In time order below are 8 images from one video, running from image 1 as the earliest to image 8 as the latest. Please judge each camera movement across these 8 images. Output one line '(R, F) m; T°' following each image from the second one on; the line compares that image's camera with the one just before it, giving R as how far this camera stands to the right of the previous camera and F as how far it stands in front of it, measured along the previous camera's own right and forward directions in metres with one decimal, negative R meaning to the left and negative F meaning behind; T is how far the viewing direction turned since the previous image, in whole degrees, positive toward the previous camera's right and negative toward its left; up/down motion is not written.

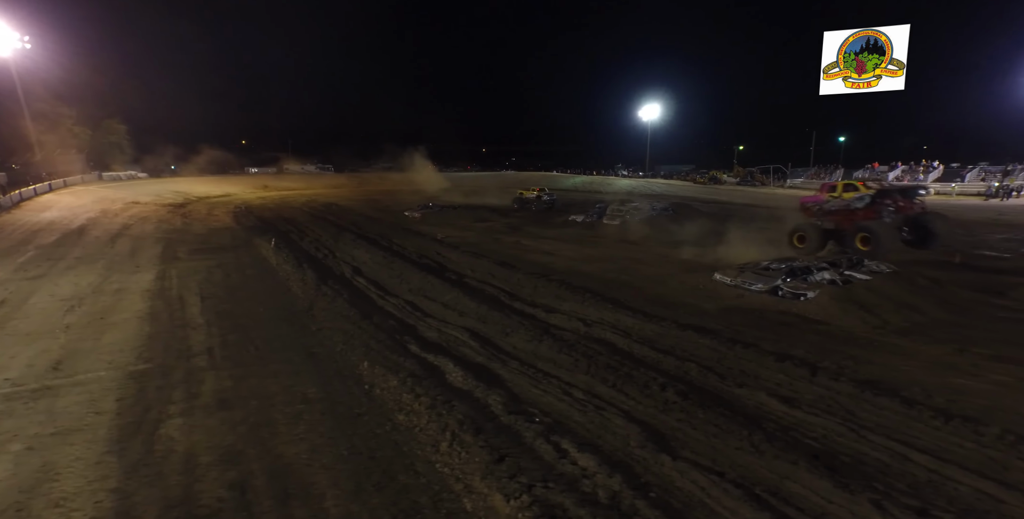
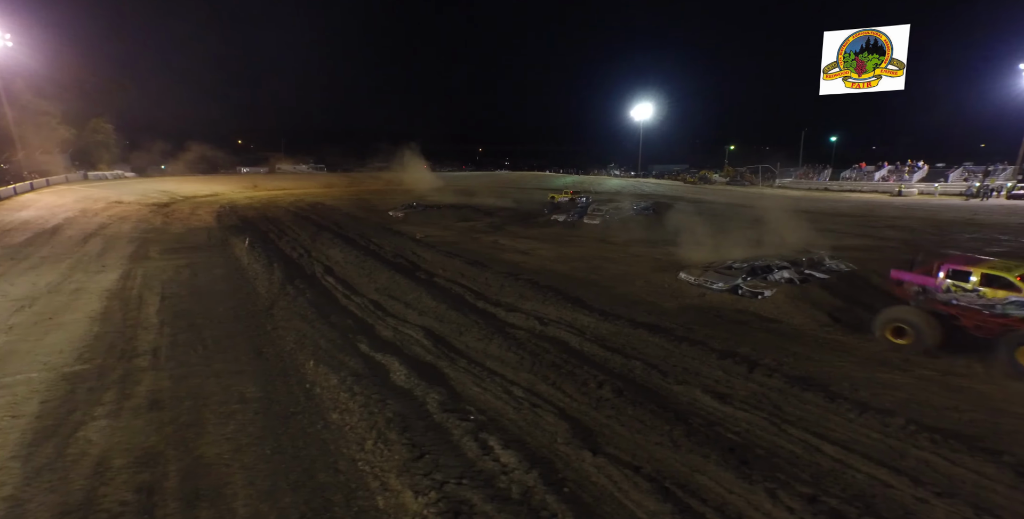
(+0.5, 0.0) m; +2°
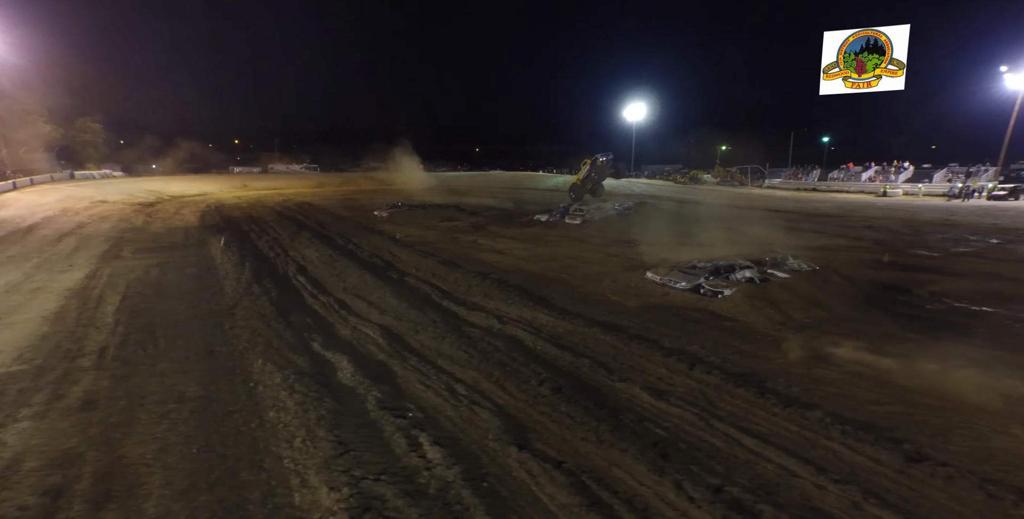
(+0.5, -0.1) m; +2°
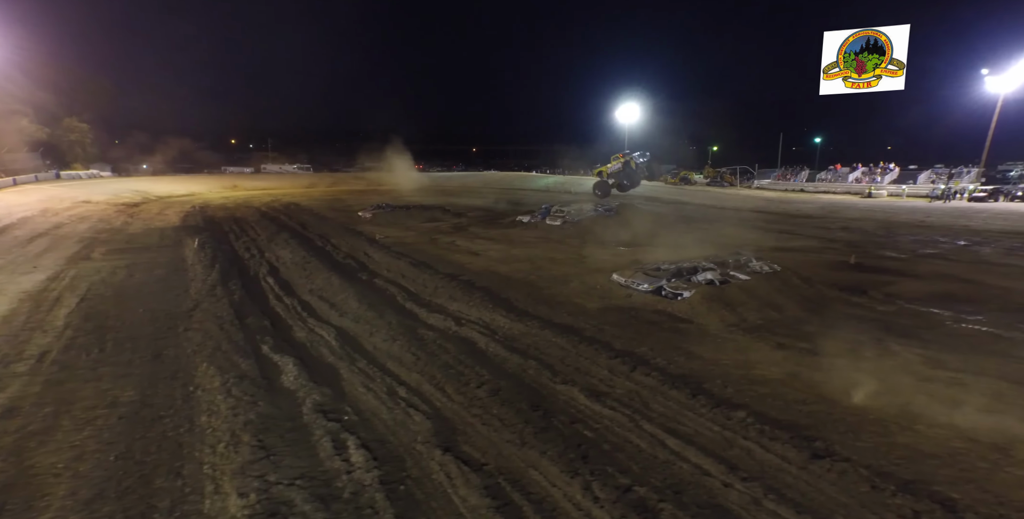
(+0.5, 0.0) m; +2°
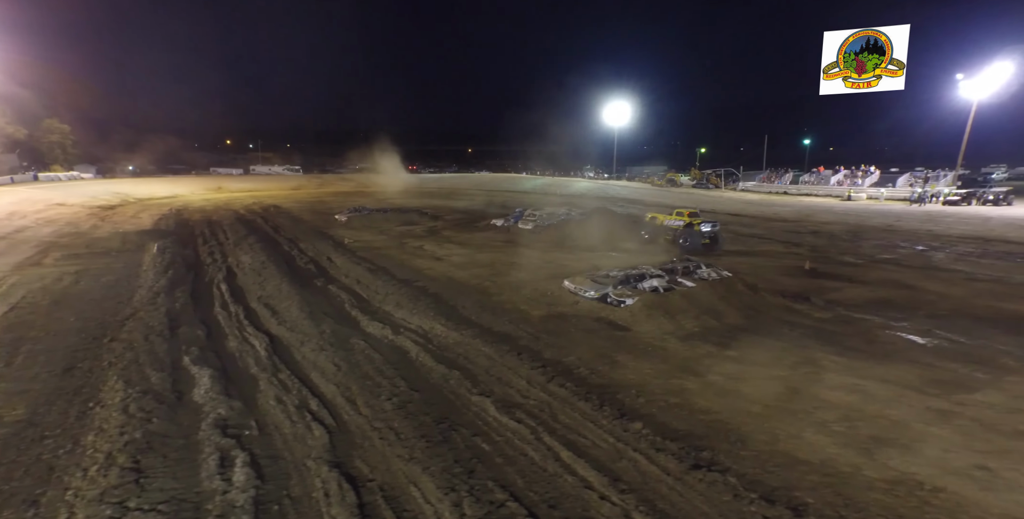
(+0.8, 0.0) m; +2°
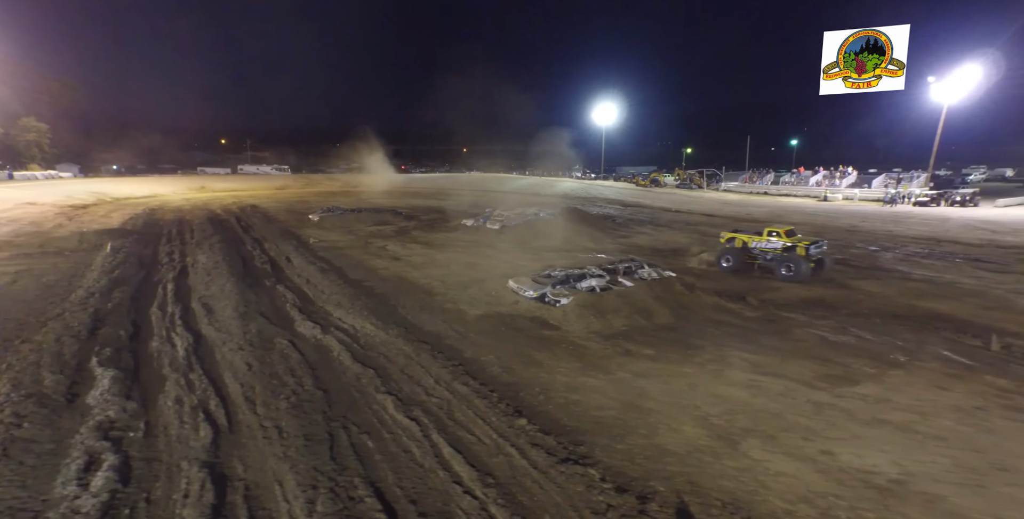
(+0.9, -0.1) m; +2°
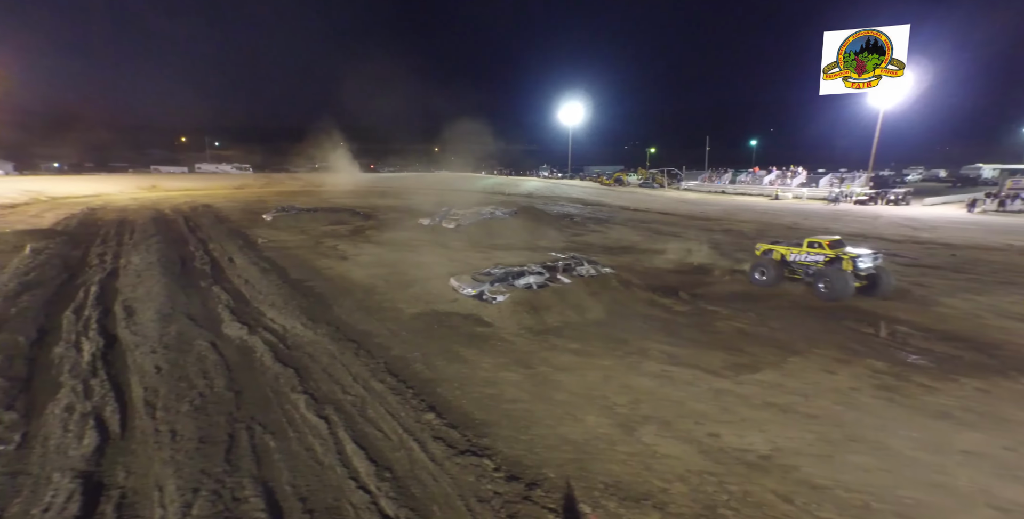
(+0.6, -0.1) m; +4°
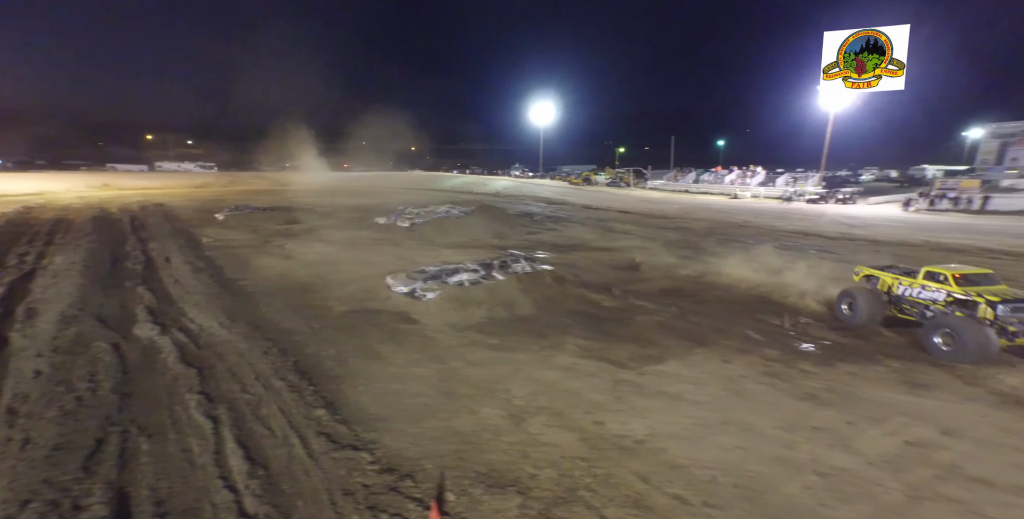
(+0.7, 0.0) m; +4°
